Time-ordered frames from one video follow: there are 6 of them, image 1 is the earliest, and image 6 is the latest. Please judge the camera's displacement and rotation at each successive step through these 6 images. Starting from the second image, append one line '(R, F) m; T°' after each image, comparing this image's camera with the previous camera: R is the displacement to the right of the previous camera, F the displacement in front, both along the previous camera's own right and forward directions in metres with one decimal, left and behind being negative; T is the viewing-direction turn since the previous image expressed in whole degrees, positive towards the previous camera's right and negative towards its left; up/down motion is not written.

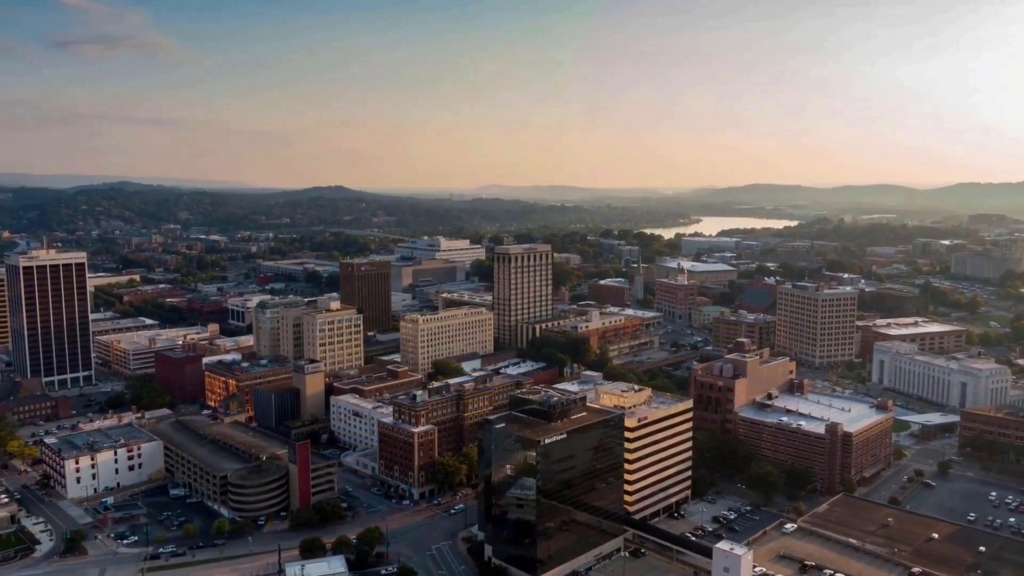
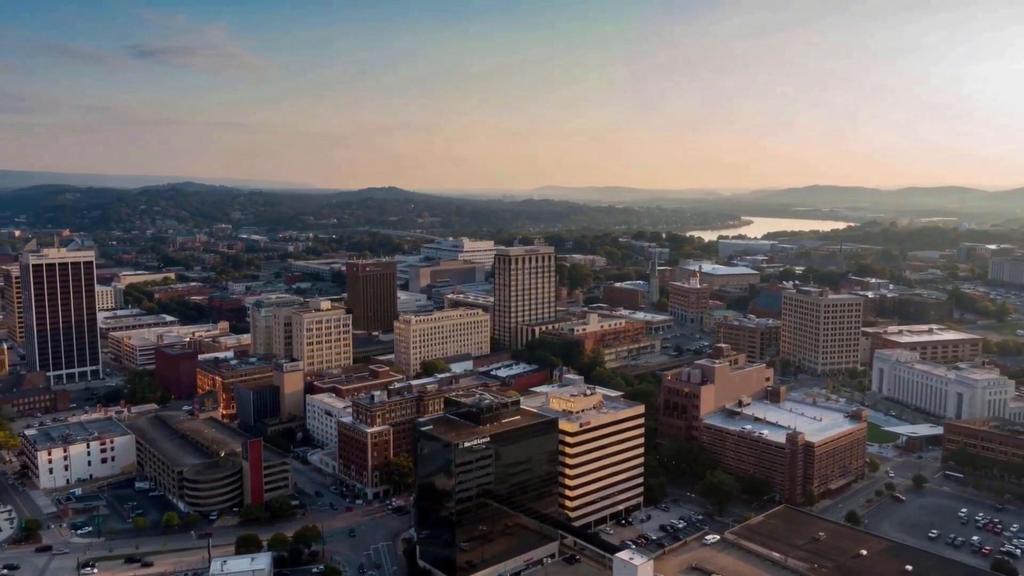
(+4.6, +0.3) m; -4°
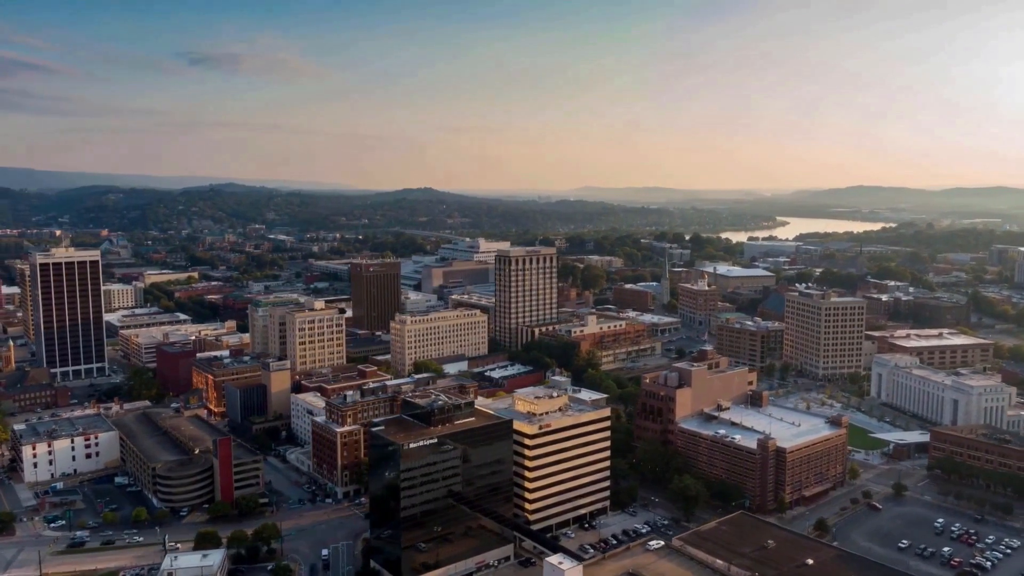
(+3.1, +0.2) m; -3°
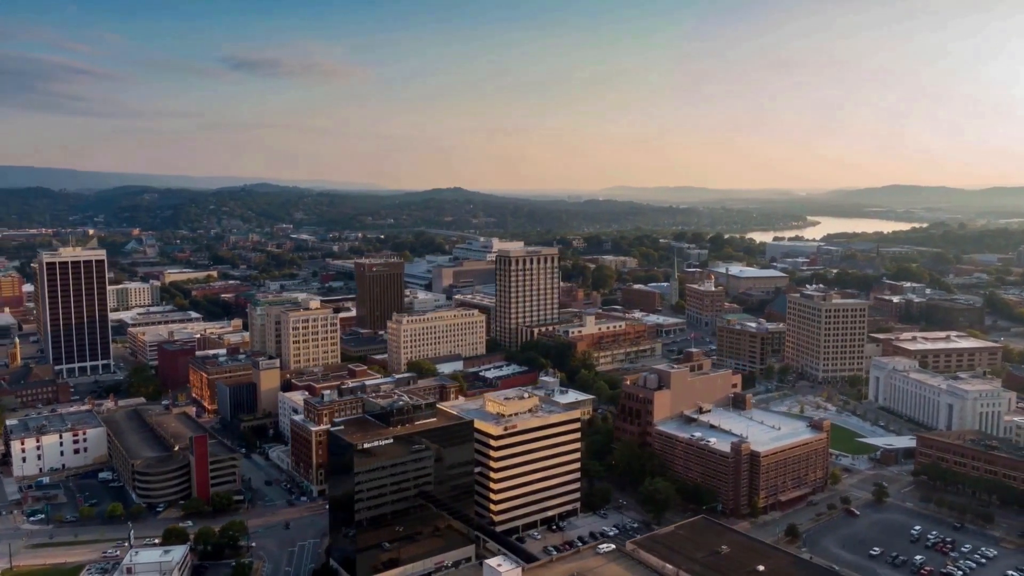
(+2.7, +0.1) m; -2°
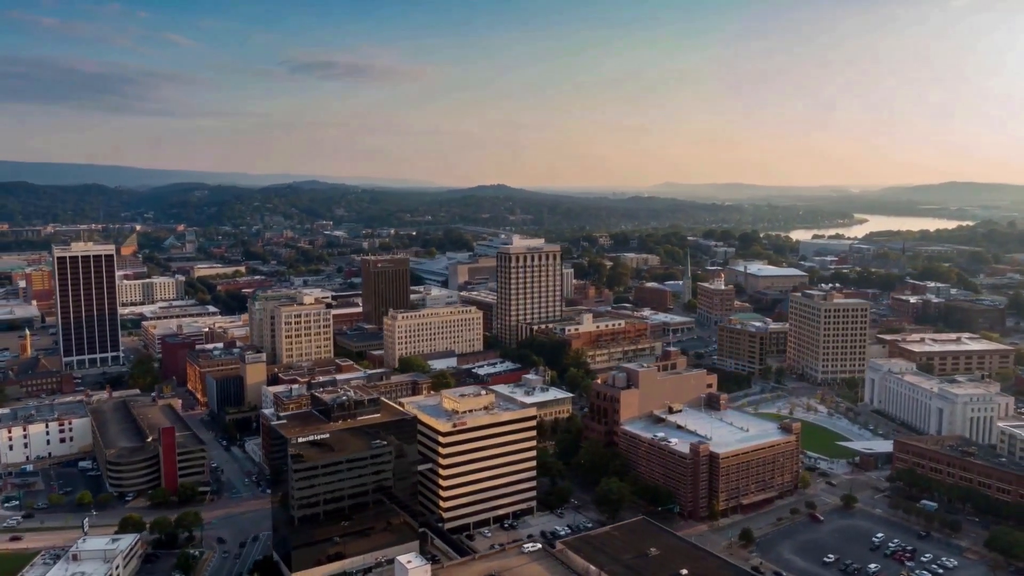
(+3.9, +0.2) m; -3°
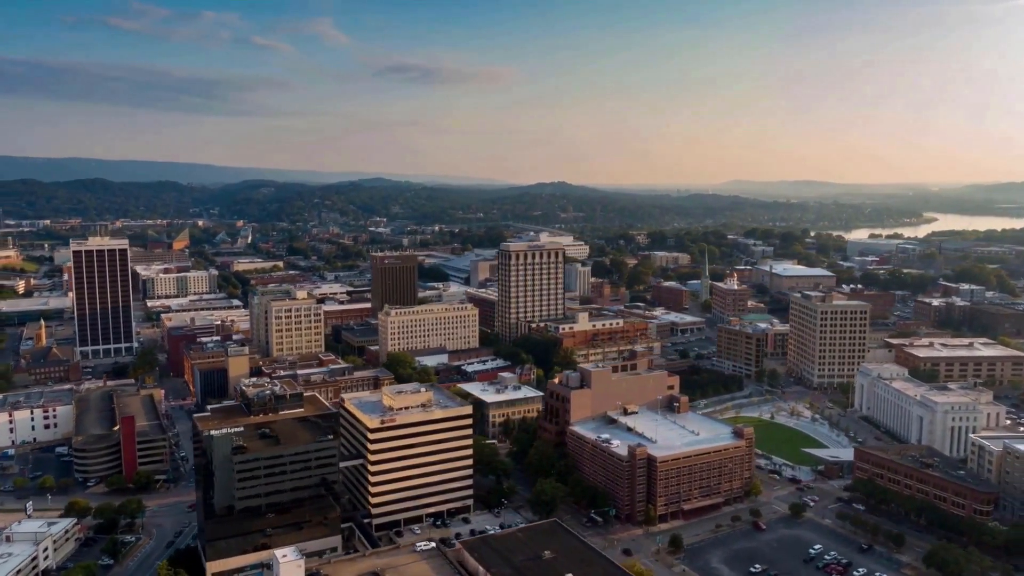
(+5.4, +0.4) m; -5°
